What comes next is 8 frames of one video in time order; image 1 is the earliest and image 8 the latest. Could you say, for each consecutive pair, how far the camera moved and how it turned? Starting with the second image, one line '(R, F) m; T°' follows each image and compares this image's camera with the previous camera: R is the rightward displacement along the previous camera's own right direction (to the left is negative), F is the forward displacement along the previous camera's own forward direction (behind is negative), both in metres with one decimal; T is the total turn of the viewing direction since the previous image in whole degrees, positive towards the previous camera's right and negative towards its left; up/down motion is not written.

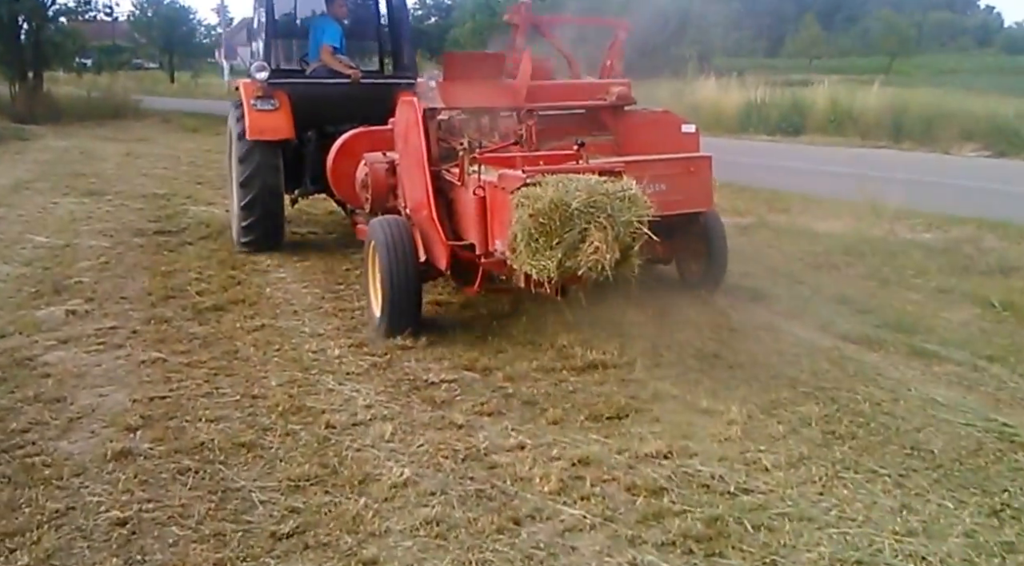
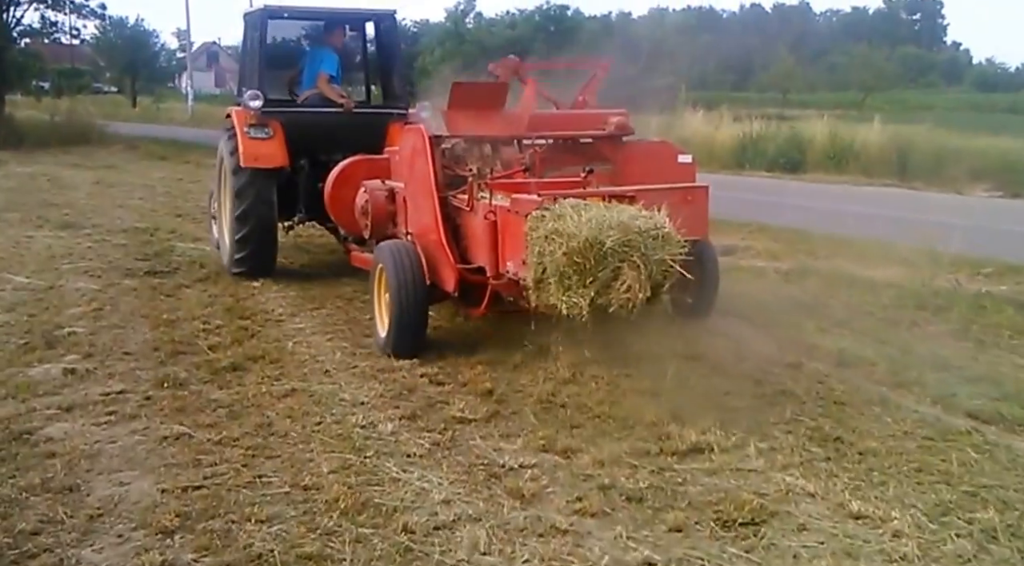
(-0.4, +0.5) m; +2°
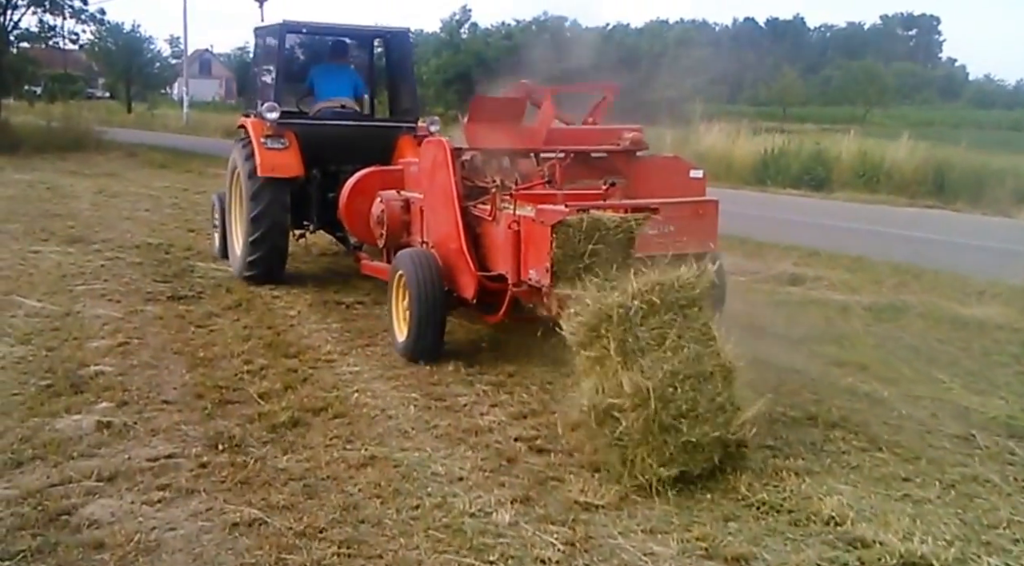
(-0.5, +0.6) m; +1°
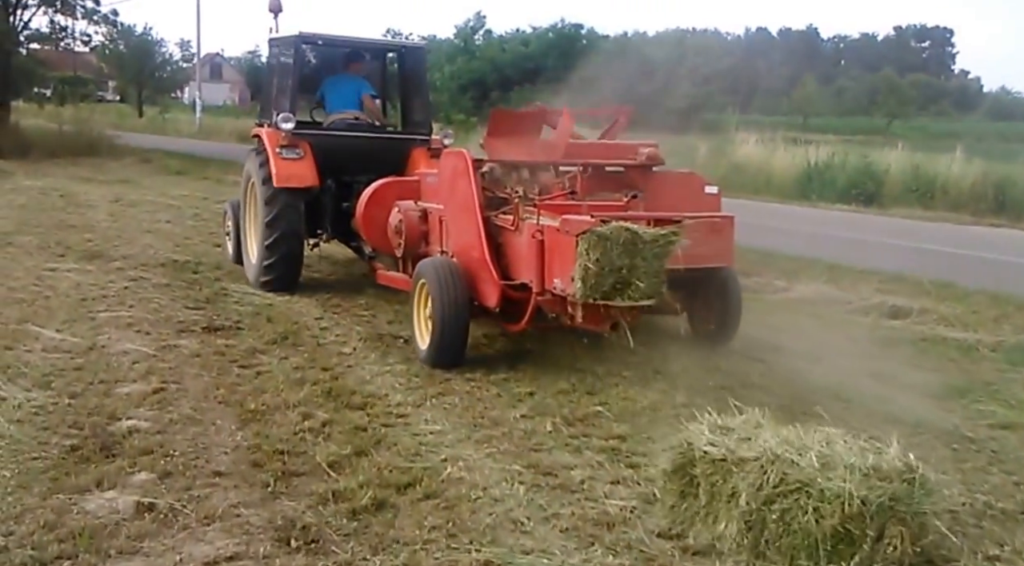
(-0.4, +0.8) m; 0°
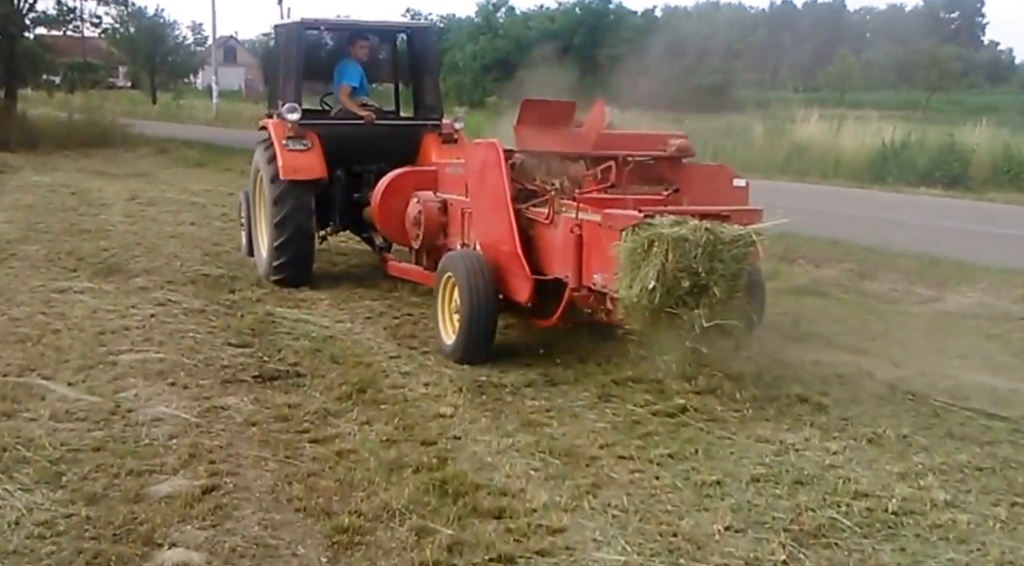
(-0.6, +1.3) m; -1°
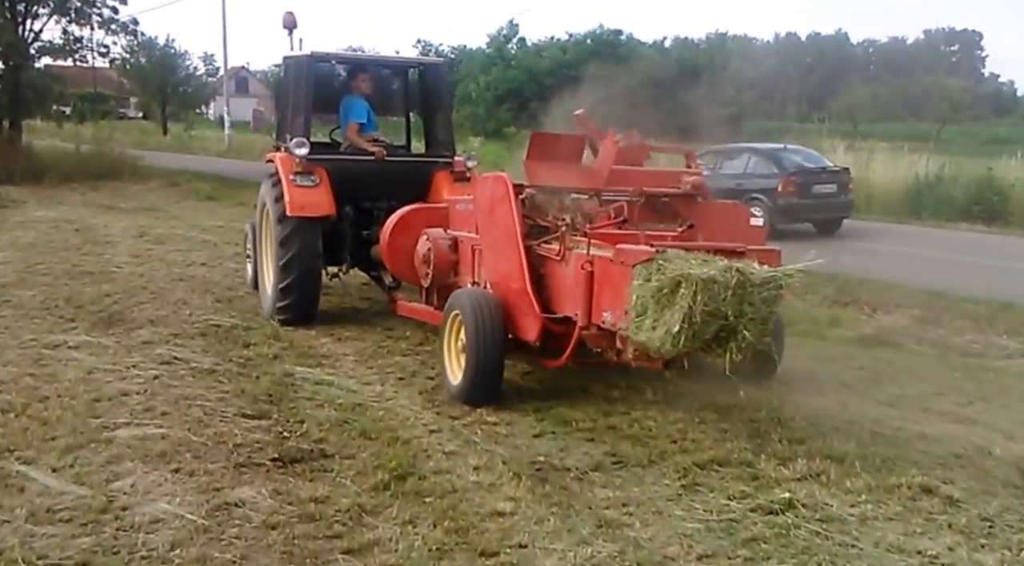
(-0.2, +0.7) m; 0°
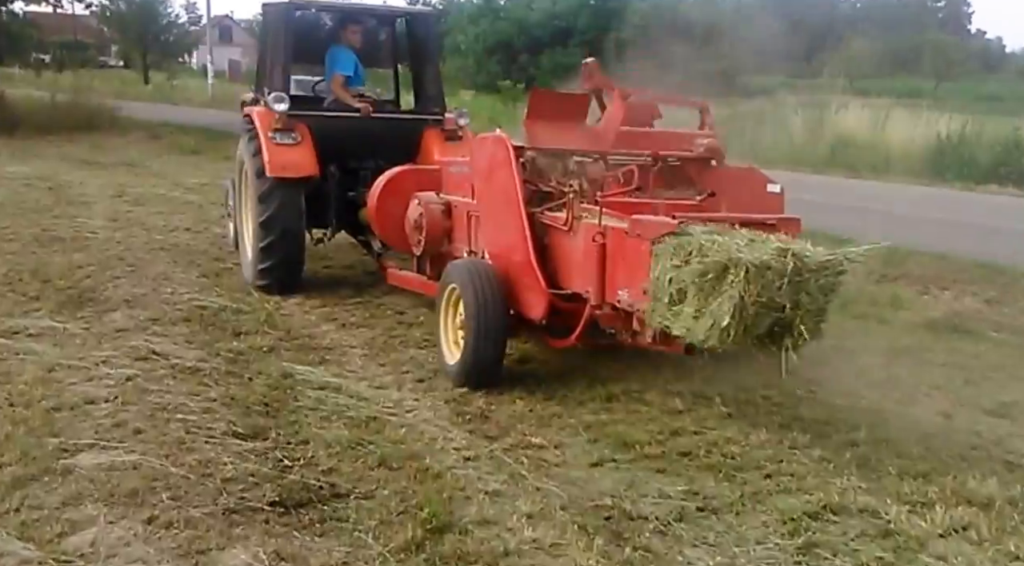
(-0.2, +0.9) m; +1°
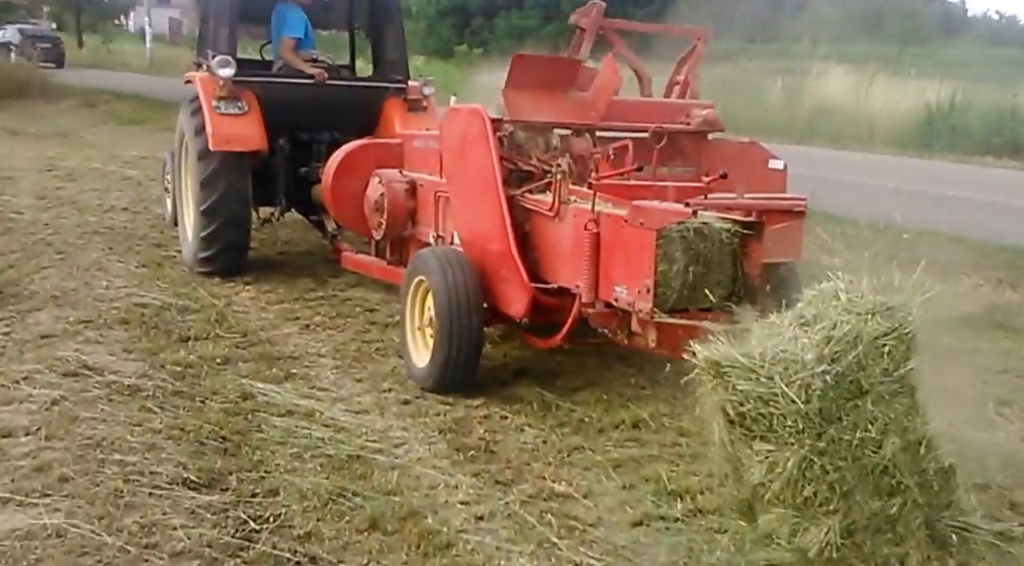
(-0.2, +0.7) m; +3°
